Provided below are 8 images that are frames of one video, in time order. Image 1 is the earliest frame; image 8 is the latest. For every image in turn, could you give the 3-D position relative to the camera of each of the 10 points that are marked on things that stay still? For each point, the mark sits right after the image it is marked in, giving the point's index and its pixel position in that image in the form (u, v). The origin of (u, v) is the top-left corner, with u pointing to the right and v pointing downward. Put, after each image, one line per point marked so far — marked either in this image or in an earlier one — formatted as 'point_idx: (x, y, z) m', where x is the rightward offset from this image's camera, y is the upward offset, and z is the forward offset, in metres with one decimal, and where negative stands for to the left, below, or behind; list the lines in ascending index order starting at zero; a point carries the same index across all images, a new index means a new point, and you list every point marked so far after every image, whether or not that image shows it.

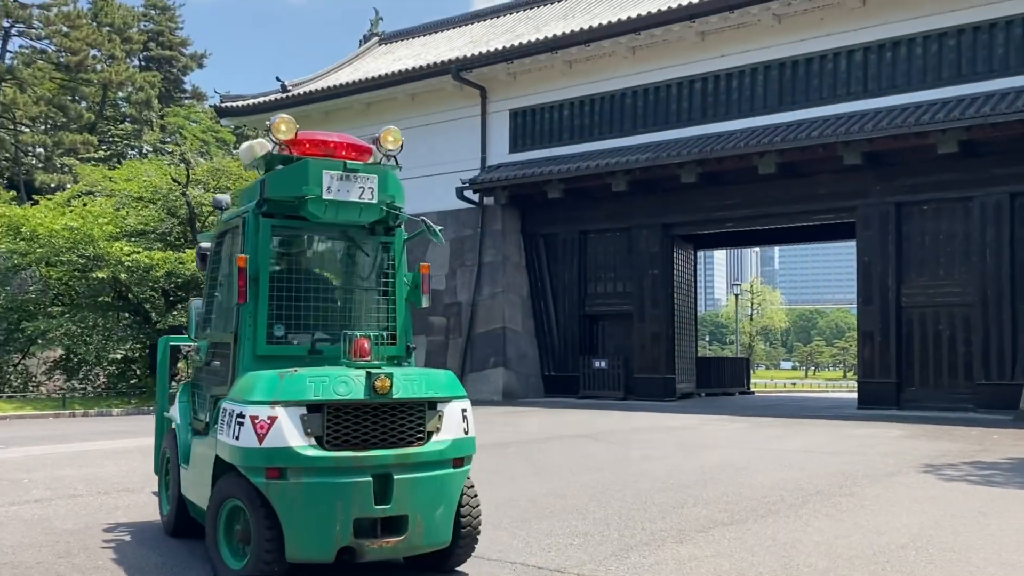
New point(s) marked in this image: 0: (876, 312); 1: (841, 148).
0: (+6.7, -0.4, +18.5) m
1: (+5.8, +2.5, +17.8) m
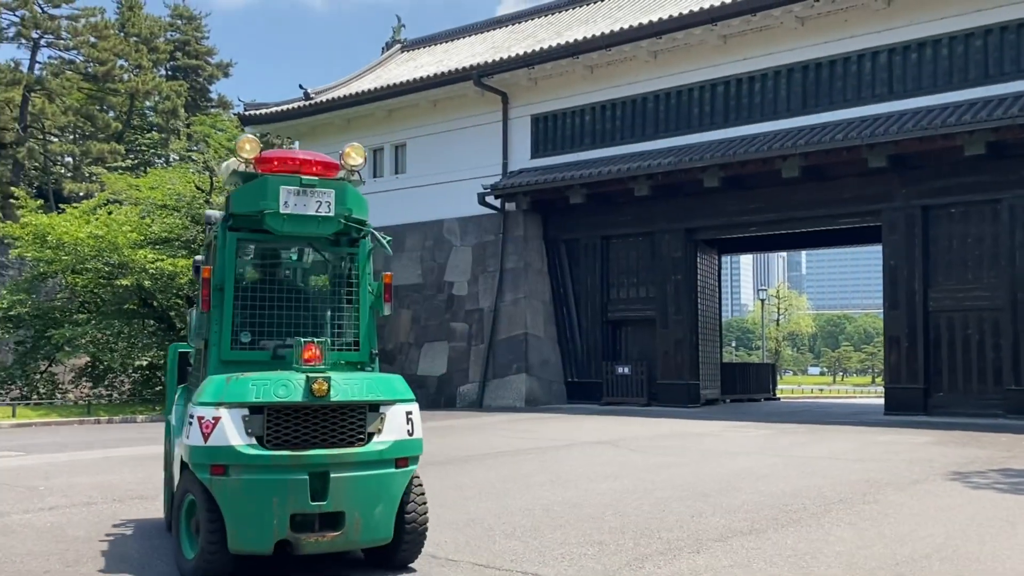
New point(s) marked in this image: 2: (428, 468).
0: (+7.1, -0.5, +18.2) m
1: (+6.2, +2.4, +17.5) m
2: (-0.8, -1.7, +9.7) m
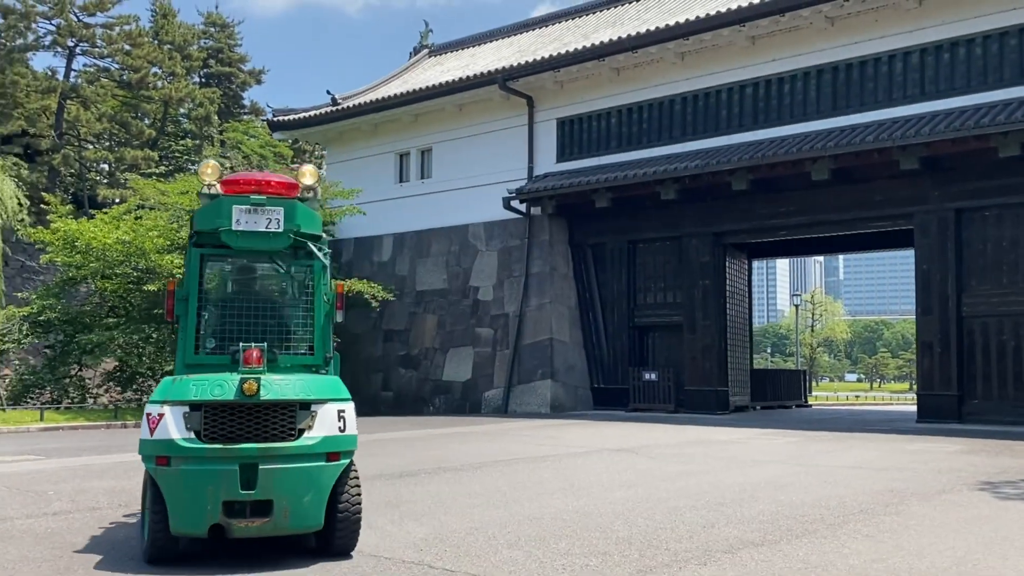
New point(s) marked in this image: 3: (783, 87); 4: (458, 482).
0: (+7.5, -0.6, +17.8) m
1: (+6.6, +2.3, +17.2) m
2: (-0.7, -1.8, +9.6) m
3: (+5.3, +3.9, +19.7) m
4: (-0.5, -1.7, +8.6) m
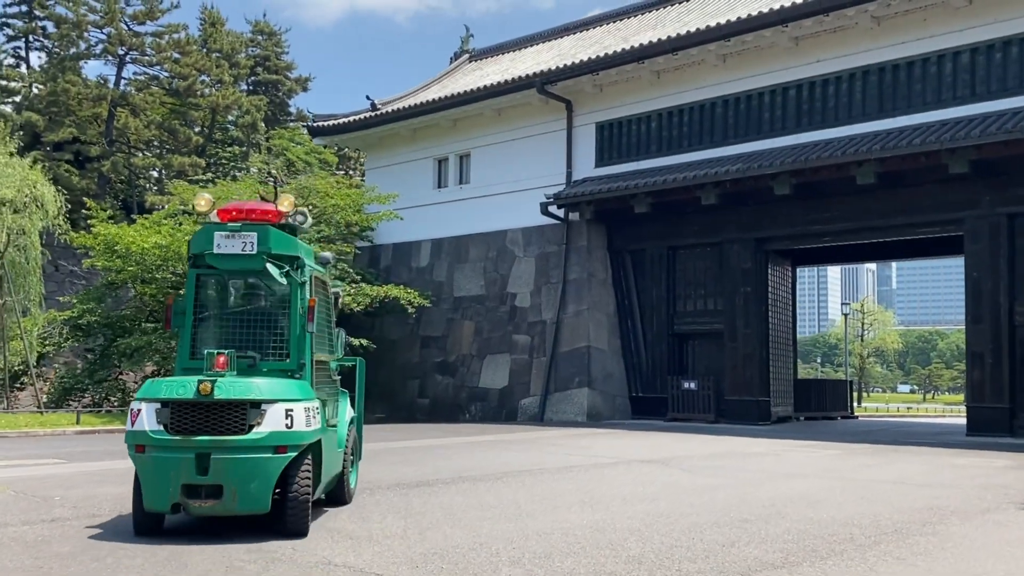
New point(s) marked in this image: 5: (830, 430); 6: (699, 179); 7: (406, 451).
0: (+8.1, -0.7, +17.1) m
1: (+7.1, +2.2, +16.6) m
2: (-0.5, -1.8, +9.3) m
3: (+6.0, +3.8, +19.1) m
4: (-0.3, -1.7, +8.3) m
5: (+6.3, -2.8, +20.0) m
6: (+3.6, +2.1, +19.5) m
7: (-1.5, -2.2, +13.9) m
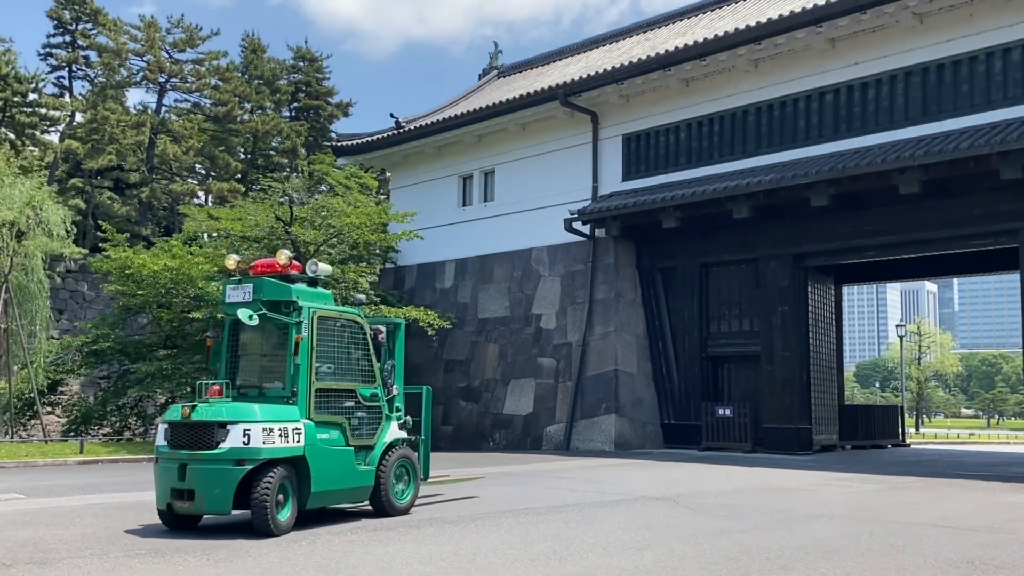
0: (+8.3, -1.0, +15.6) m
1: (+7.3, +1.9, +15.1) m
2: (-0.7, -1.9, +8.2) m
3: (+6.3, +3.5, +17.8) m
4: (-0.6, -1.8, +7.2) m
5: (+6.7, -3.2, +18.5) m
6: (+3.9, +1.8, +18.2) m
7: (-1.4, -2.5, +12.8) m
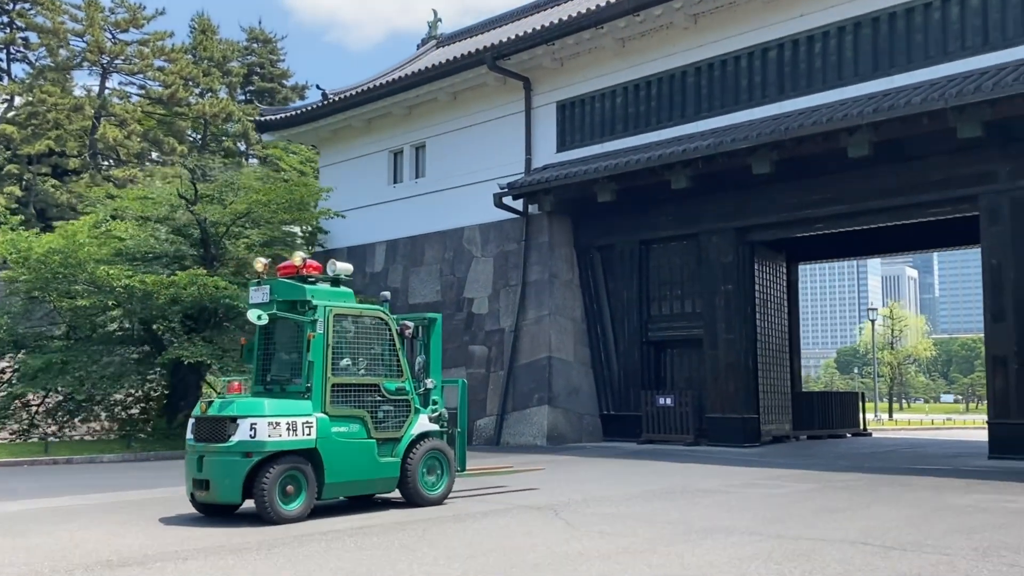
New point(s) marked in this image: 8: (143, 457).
0: (+6.9, -0.6, +14.0) m
1: (+5.9, +2.3, +13.5) m
2: (-1.9, -1.7, +6.5) m
3: (+4.8, +3.9, +16.2) m
4: (-1.8, -1.6, +5.5) m
5: (+5.3, -2.7, +16.9) m
6: (+2.5, +2.1, +16.5) m
7: (-2.7, -2.2, +11.0) m
8: (-6.8, -3.1, +18.6) m
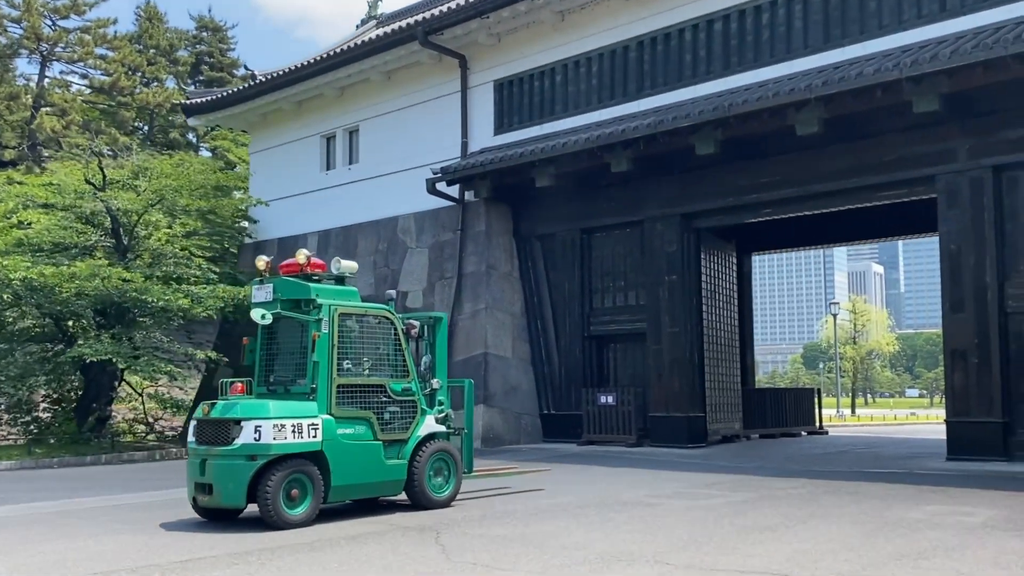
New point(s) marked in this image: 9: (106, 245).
0: (+5.9, -0.4, +12.9) m
1: (+4.9, +2.5, +12.4) m
2: (-2.7, -1.6, +5.2) m
3: (+3.7, +4.0, +15.0) m
4: (-2.6, -1.5, +4.2) m
5: (+4.2, -2.6, +15.8) m
6: (+1.4, +2.3, +15.3) m
7: (-3.6, -2.1, +9.7) m
8: (-8.0, -3.0, +17.2) m
9: (-7.7, +0.8, +19.2) m
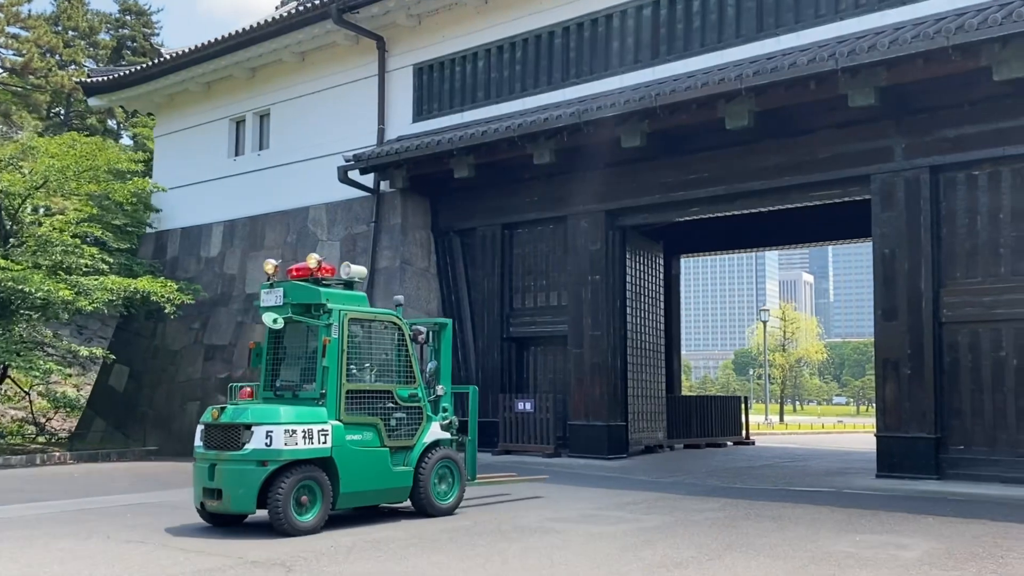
0: (+4.8, -0.5, +12.2) m
1: (+3.8, +2.4, +11.6) m
2: (-3.4, -1.5, +3.9) m
3: (+2.6, +4.0, +14.2) m
4: (-3.2, -1.4, +2.9) m
5: (+2.8, -2.6, +14.9) m
6: (+0.2, +2.3, +14.3) m
7: (-4.6, -2.0, +8.4) m
8: (-9.4, -2.8, +15.6) m
9: (-9.2, +1.0, +17.6) m
